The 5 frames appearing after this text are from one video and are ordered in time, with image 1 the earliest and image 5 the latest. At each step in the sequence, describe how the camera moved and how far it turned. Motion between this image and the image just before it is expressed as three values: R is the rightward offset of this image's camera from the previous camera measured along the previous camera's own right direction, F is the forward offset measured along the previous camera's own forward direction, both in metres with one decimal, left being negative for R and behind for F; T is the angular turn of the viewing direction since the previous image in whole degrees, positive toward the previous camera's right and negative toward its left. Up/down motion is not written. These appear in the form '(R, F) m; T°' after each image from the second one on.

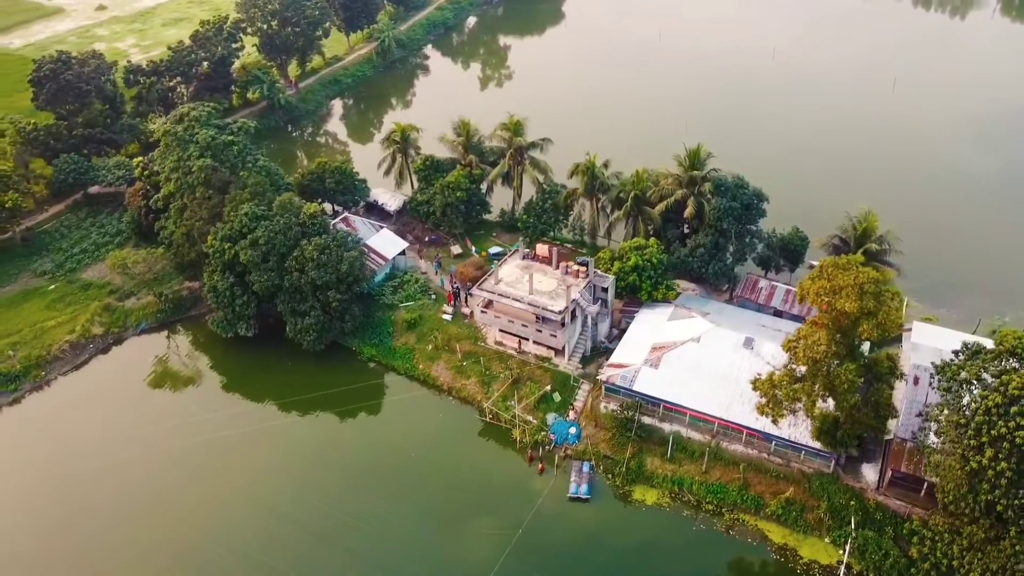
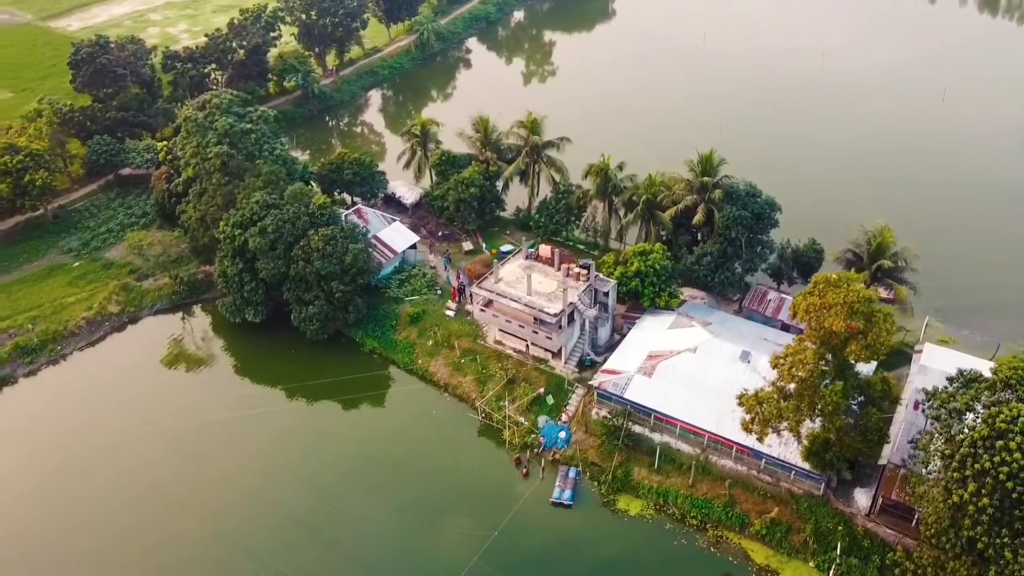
(+2.6, +0.3) m; -4°
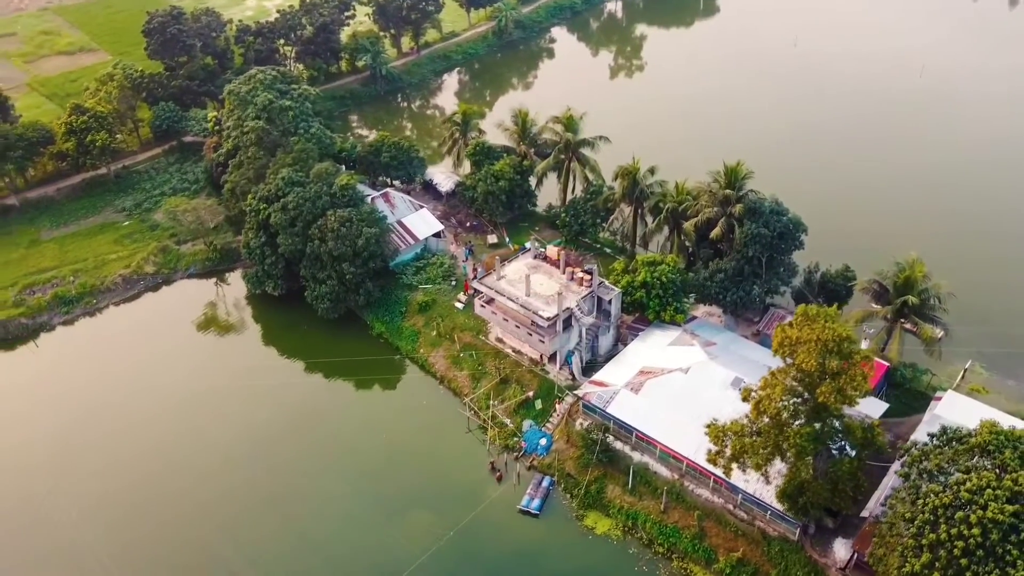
(+4.8, +1.0) m; -7°
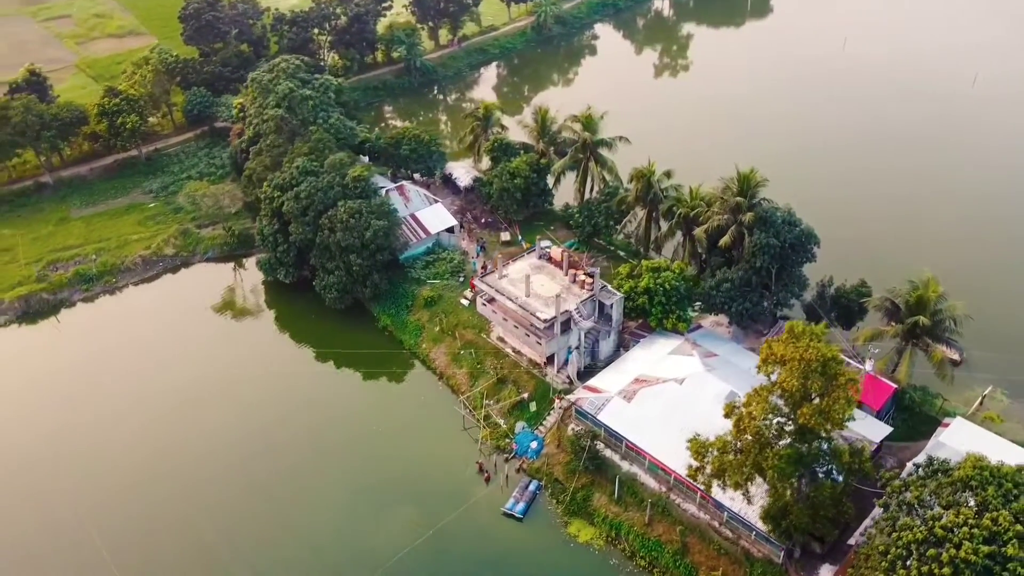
(+2.3, +0.5) m; -4°
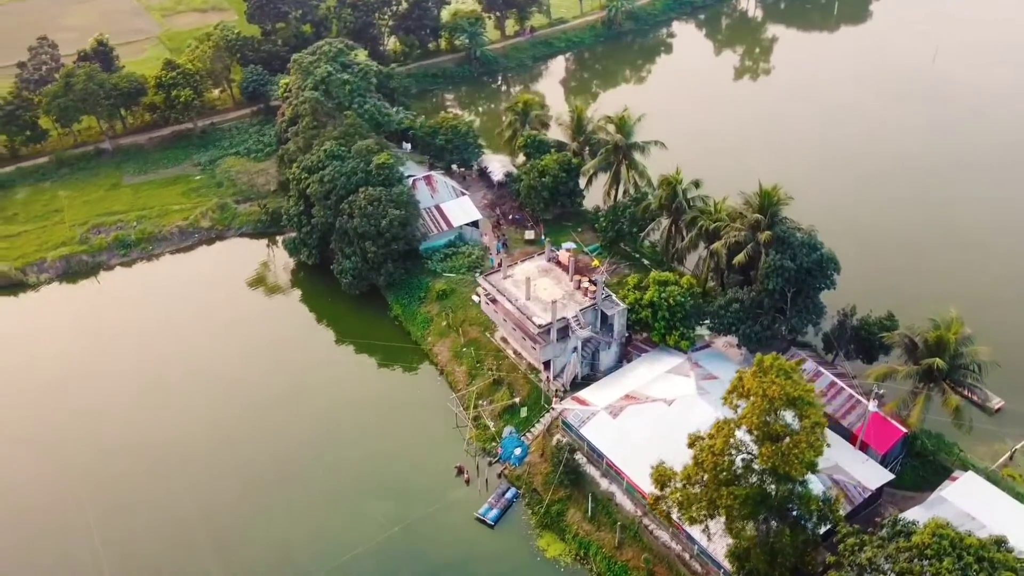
(+3.8, +1.0) m; -6°
